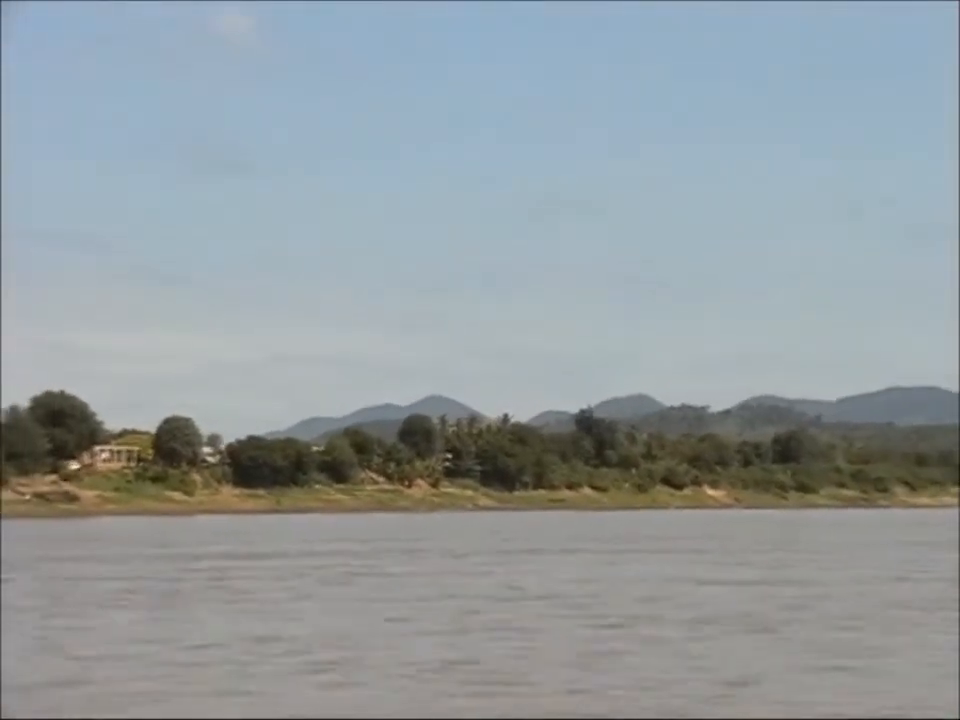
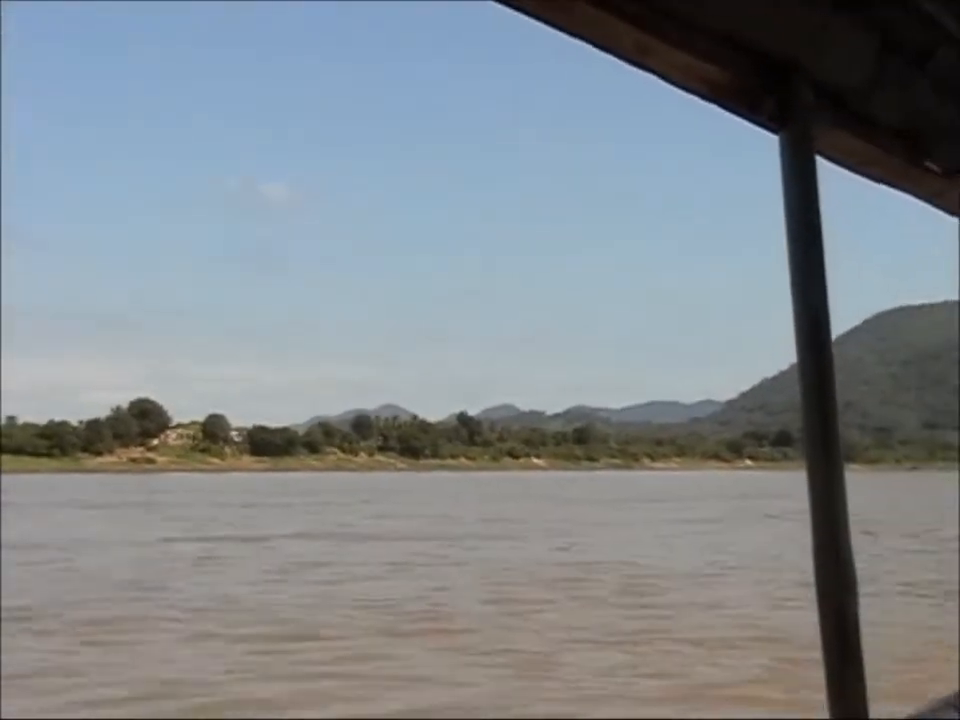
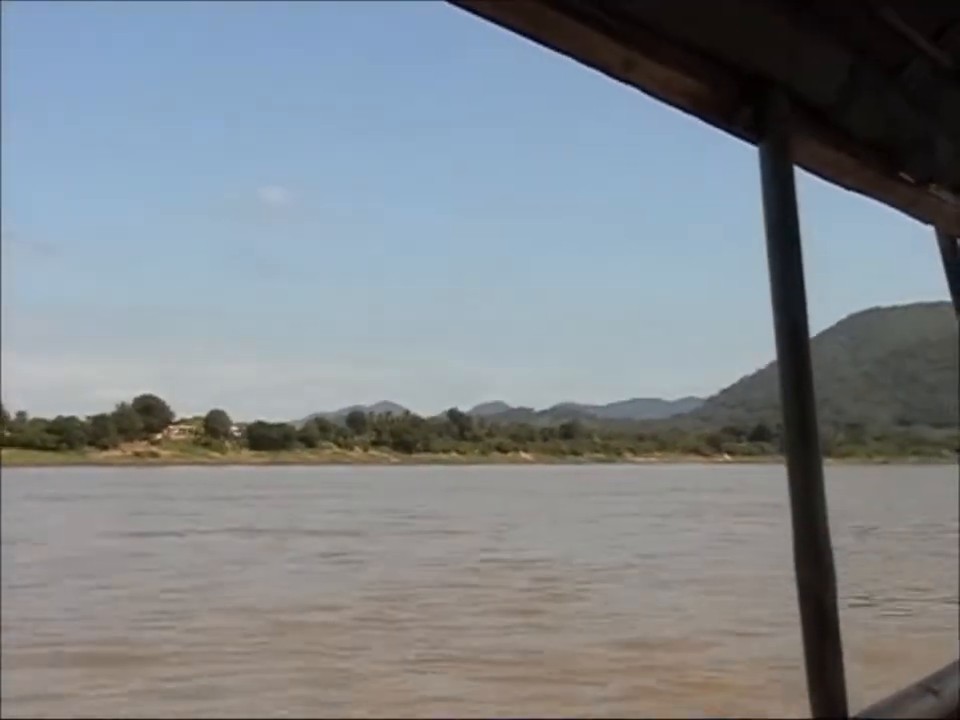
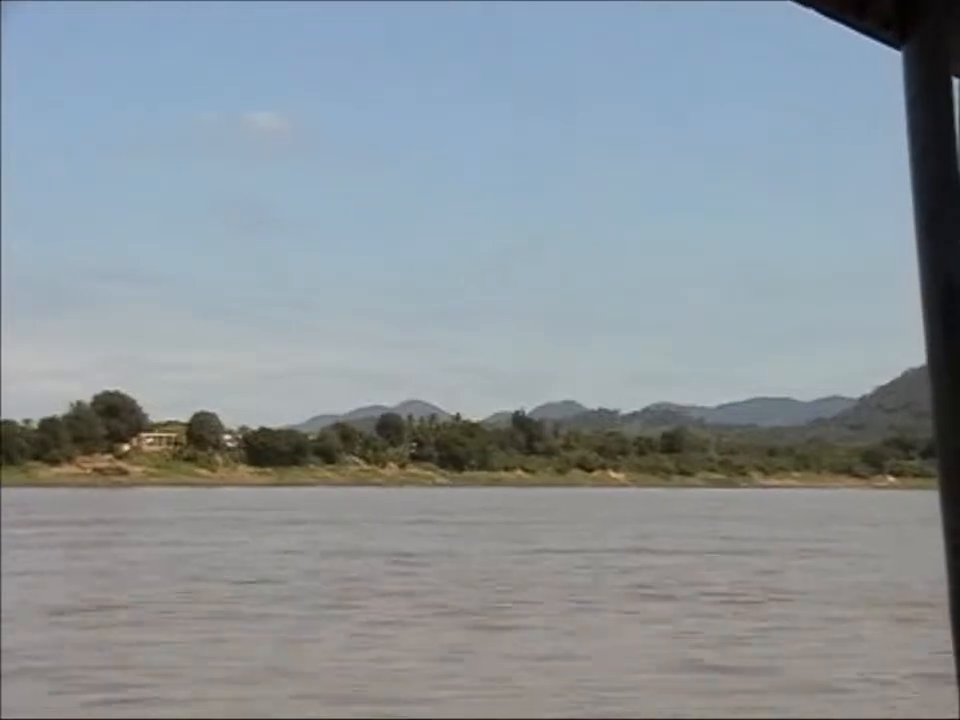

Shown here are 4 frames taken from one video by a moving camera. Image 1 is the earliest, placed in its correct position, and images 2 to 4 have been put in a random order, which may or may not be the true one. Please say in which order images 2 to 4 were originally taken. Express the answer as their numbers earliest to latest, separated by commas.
4, 2, 3
